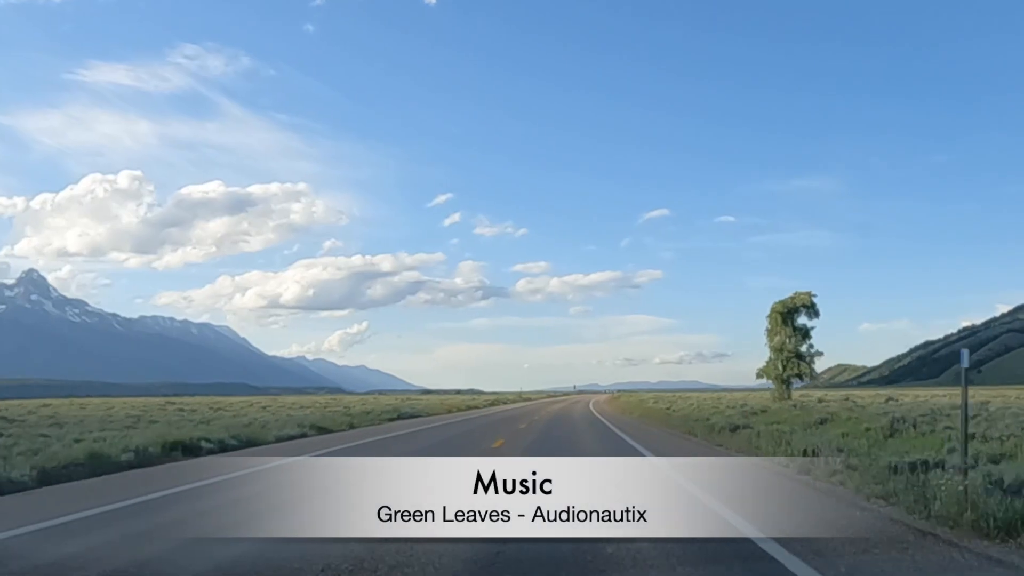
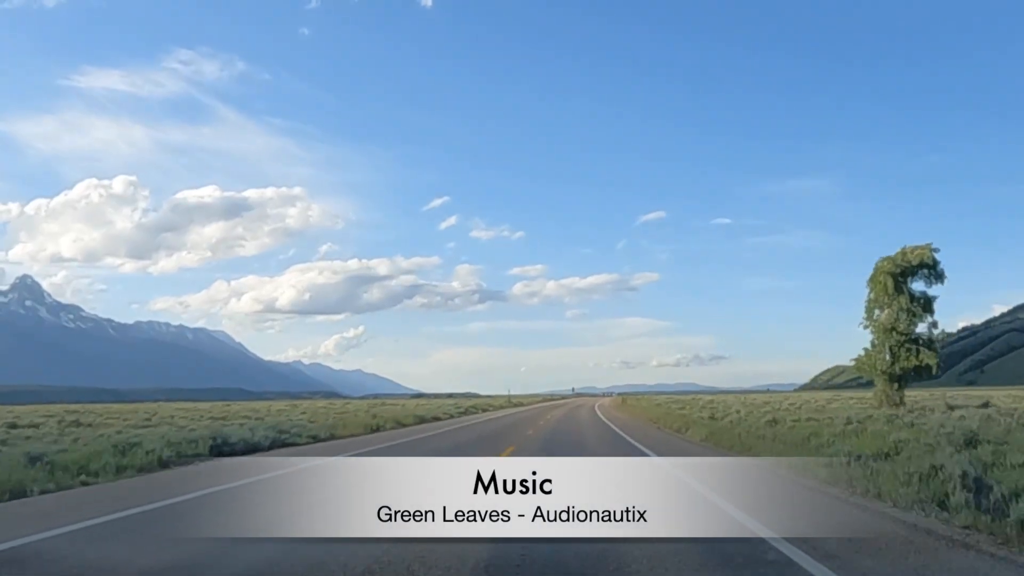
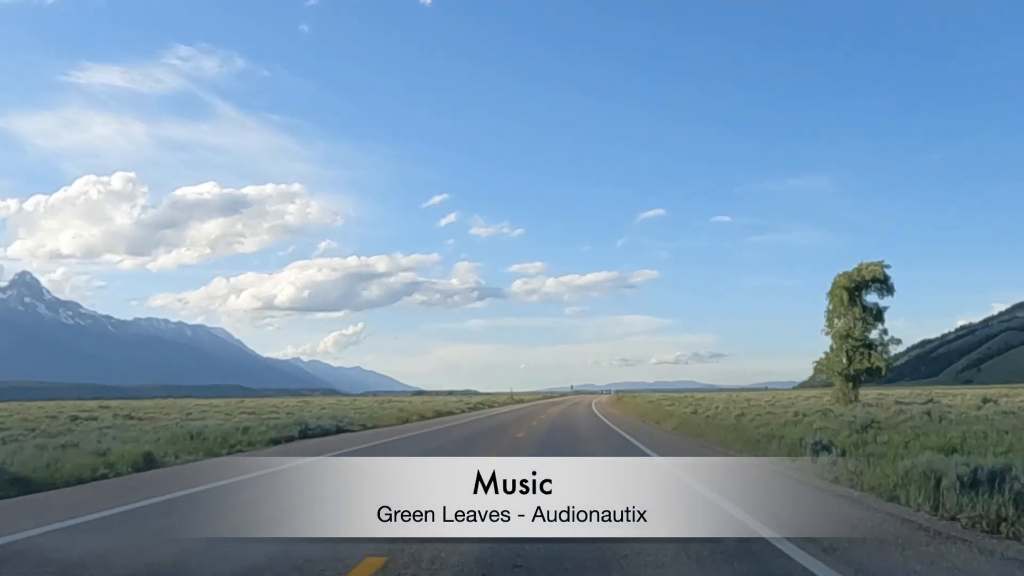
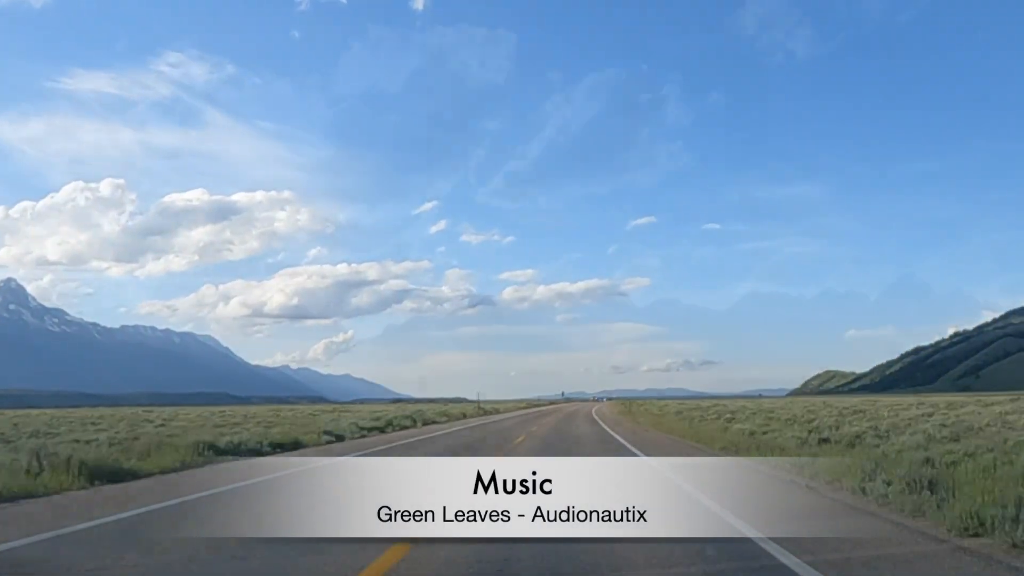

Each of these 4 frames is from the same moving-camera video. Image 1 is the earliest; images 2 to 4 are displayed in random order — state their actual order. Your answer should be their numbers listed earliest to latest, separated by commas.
3, 2, 4
